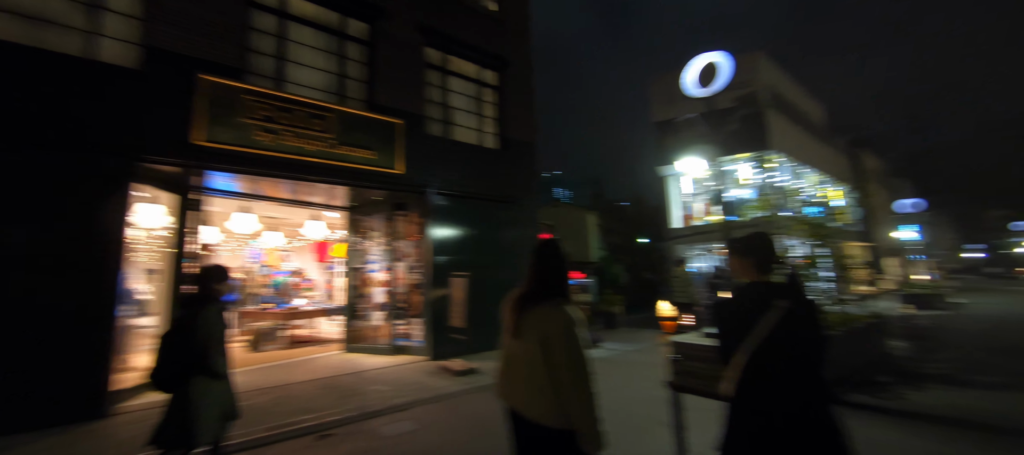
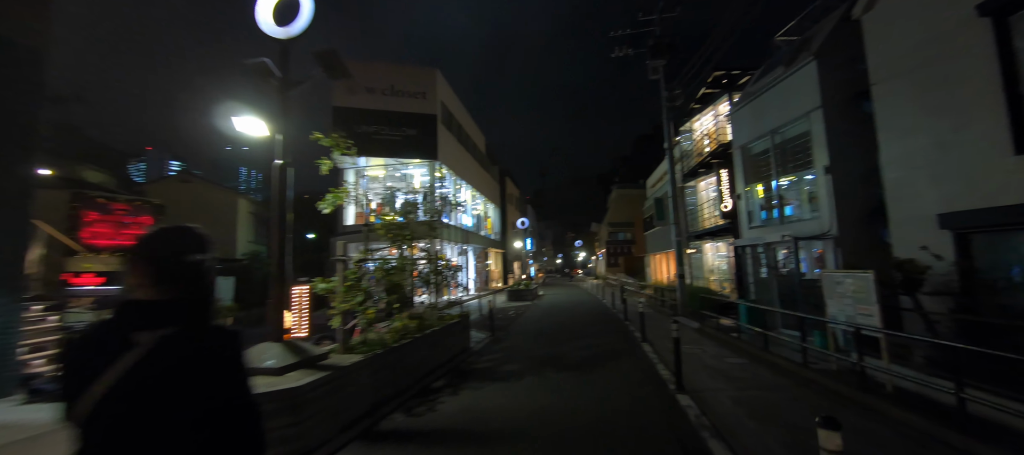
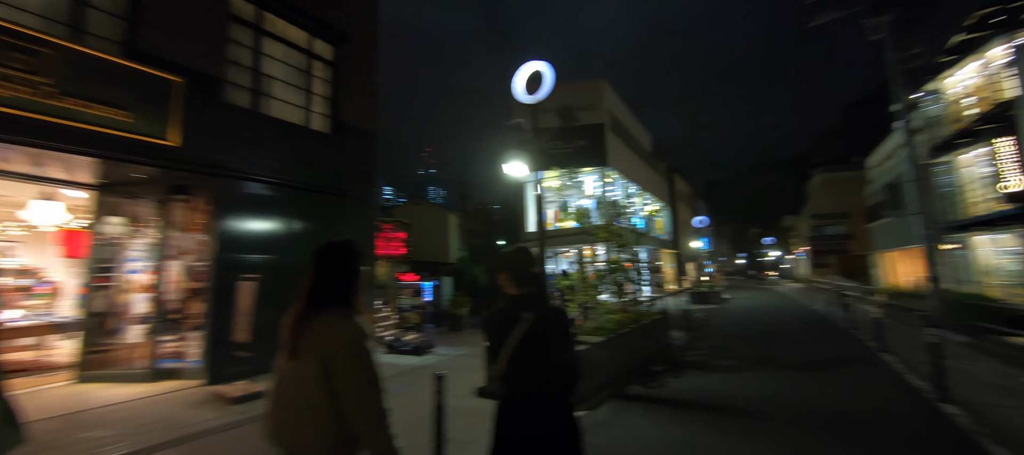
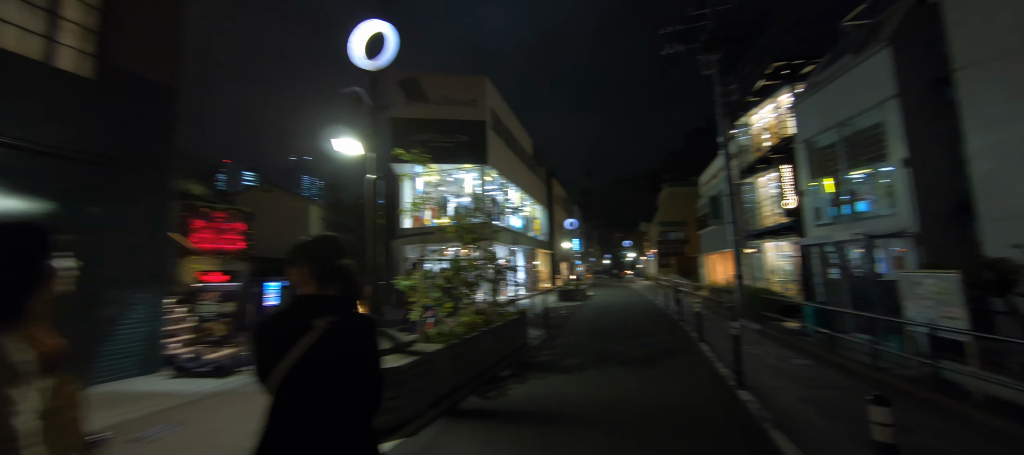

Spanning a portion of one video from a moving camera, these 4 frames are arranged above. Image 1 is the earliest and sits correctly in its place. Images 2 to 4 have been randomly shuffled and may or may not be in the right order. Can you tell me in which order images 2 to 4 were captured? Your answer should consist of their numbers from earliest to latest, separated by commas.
3, 4, 2
